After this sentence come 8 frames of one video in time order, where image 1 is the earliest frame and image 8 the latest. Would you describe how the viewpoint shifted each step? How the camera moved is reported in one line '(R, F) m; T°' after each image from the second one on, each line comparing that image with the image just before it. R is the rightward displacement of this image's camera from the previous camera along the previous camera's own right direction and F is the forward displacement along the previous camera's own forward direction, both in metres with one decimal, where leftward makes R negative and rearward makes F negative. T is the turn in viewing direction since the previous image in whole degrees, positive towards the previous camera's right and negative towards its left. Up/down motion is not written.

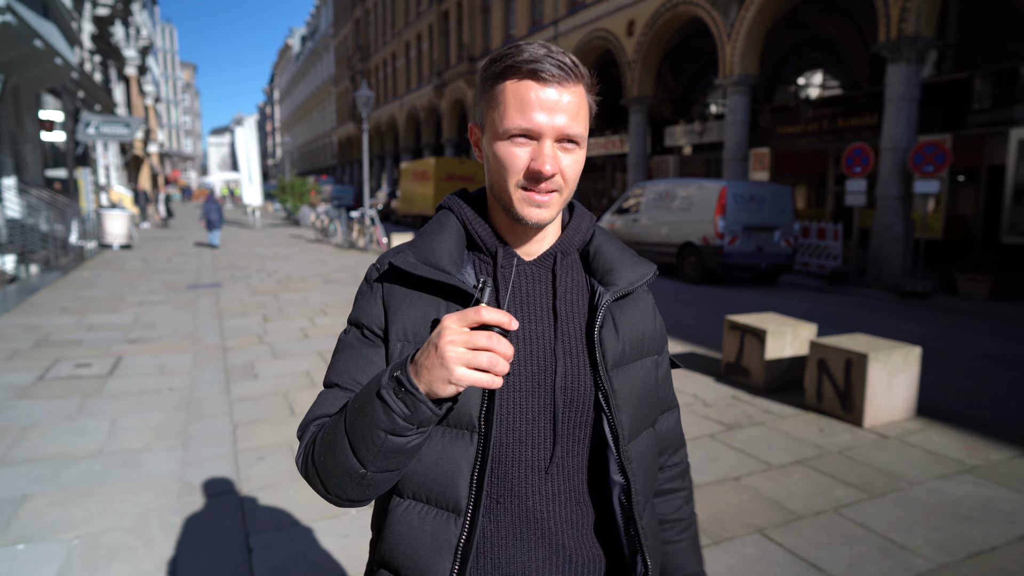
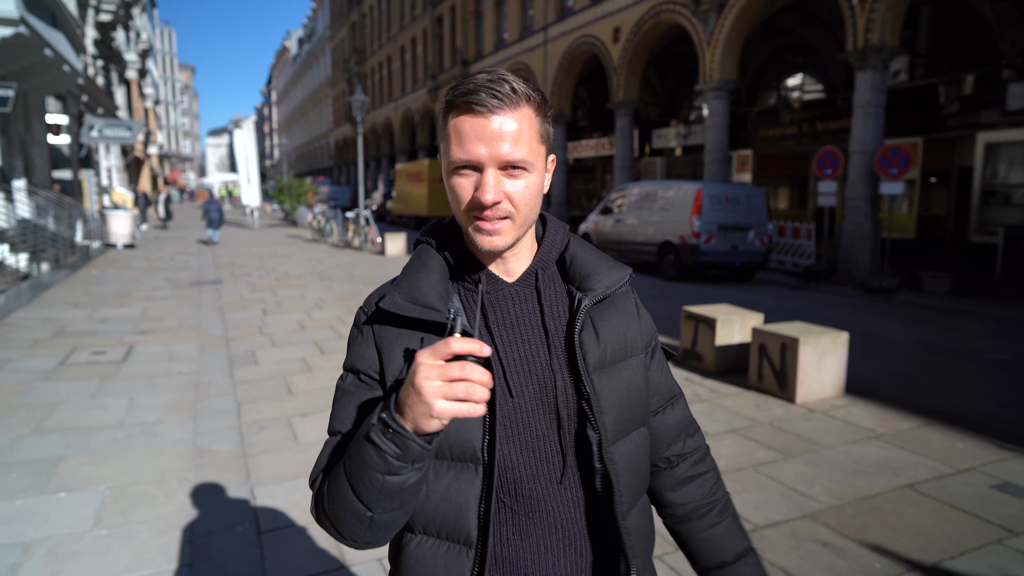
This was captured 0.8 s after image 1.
(+0.2, -0.6) m; 0°
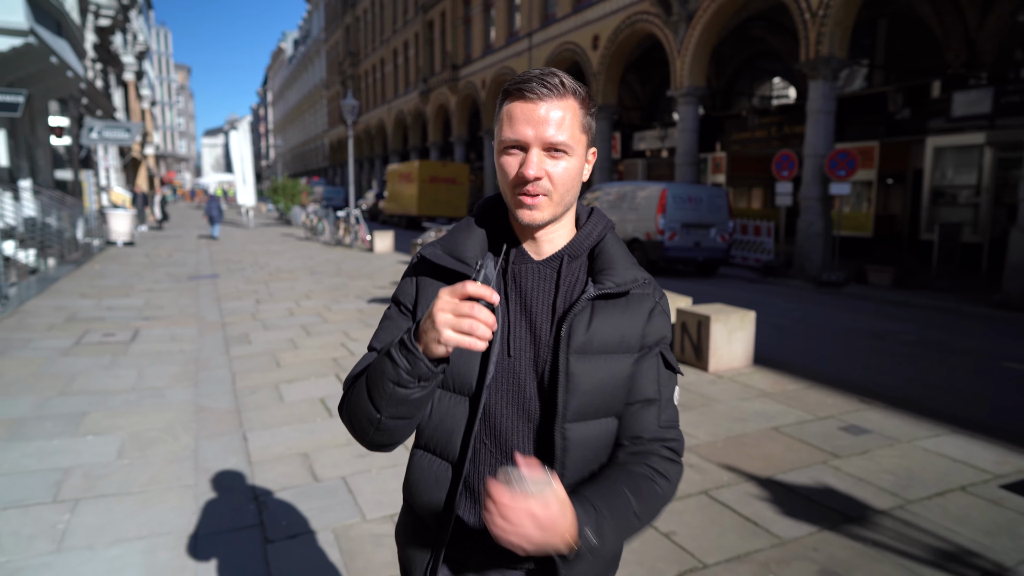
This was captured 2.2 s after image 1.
(+0.4, -0.9) m; 0°
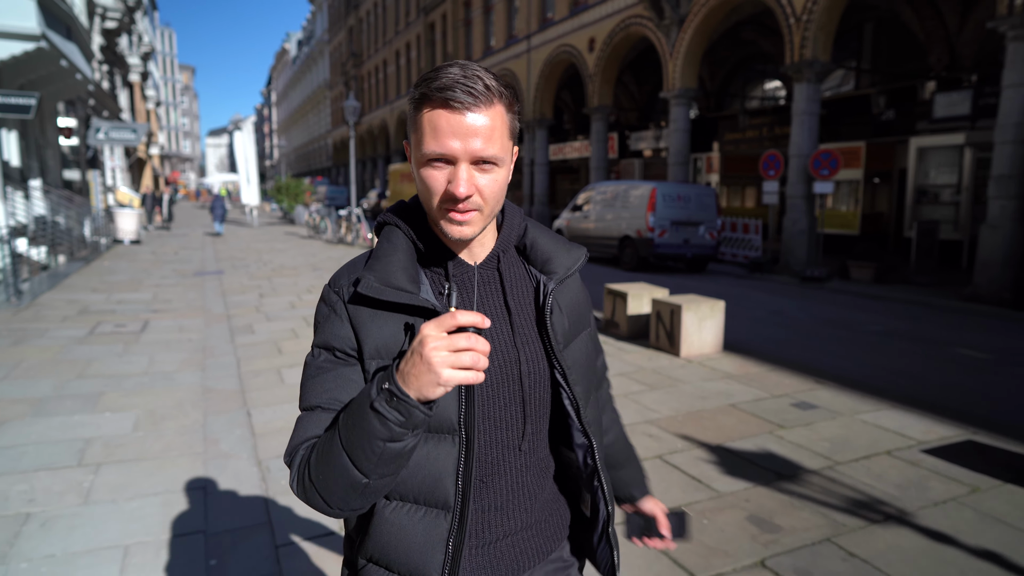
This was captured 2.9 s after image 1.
(+0.2, -0.5) m; 0°
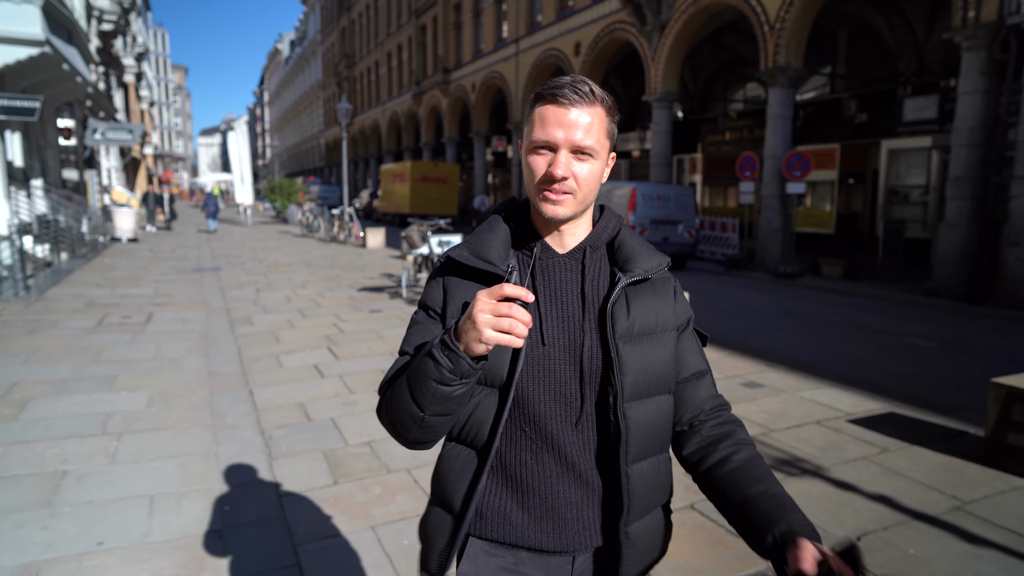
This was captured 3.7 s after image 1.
(+0.1, -0.6) m; +1°
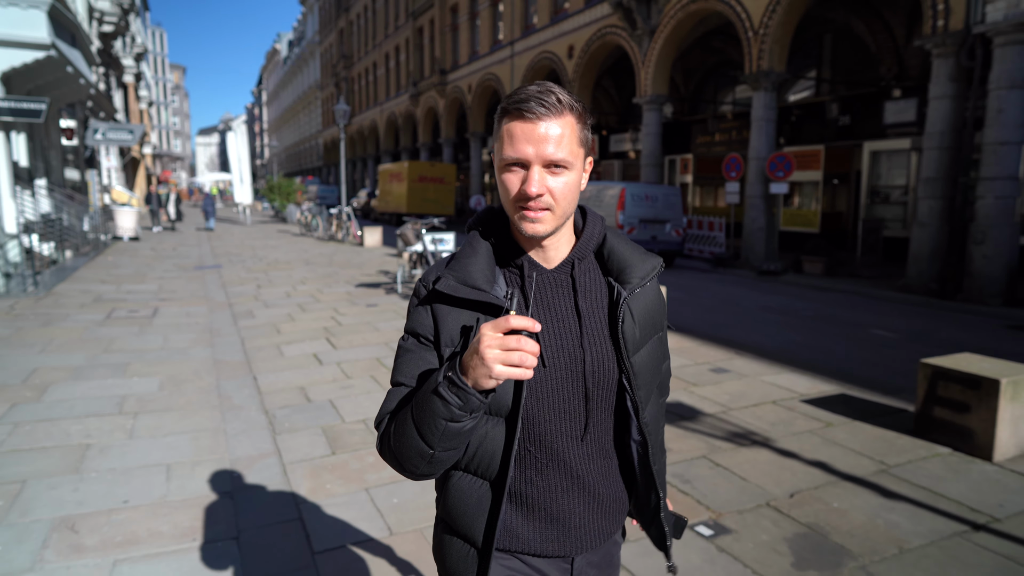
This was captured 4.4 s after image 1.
(+0.1, -0.5) m; 0°
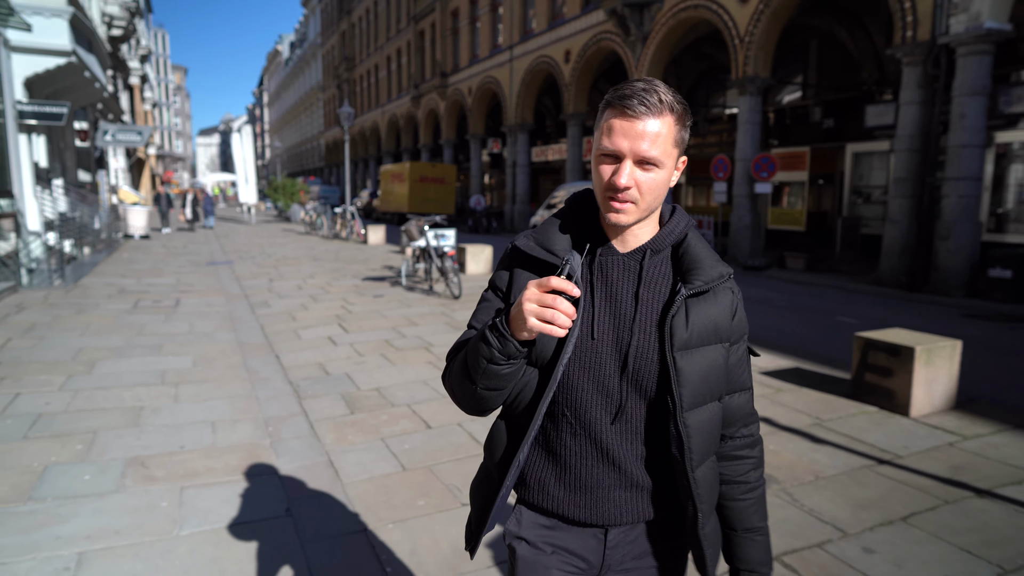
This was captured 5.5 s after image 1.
(0.0, -0.7) m; 0°
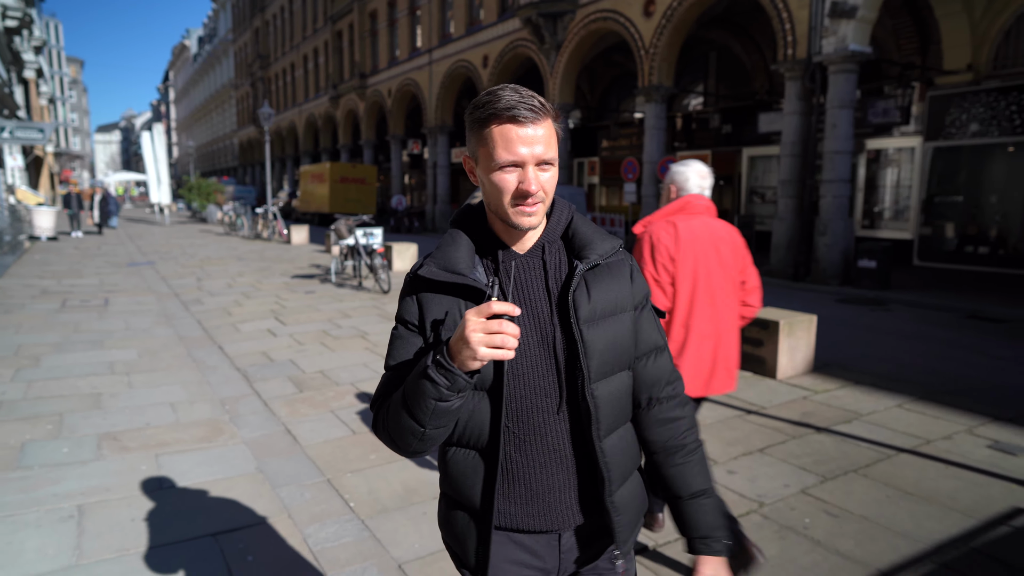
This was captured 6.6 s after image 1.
(-0.1, -0.7) m; +7°
